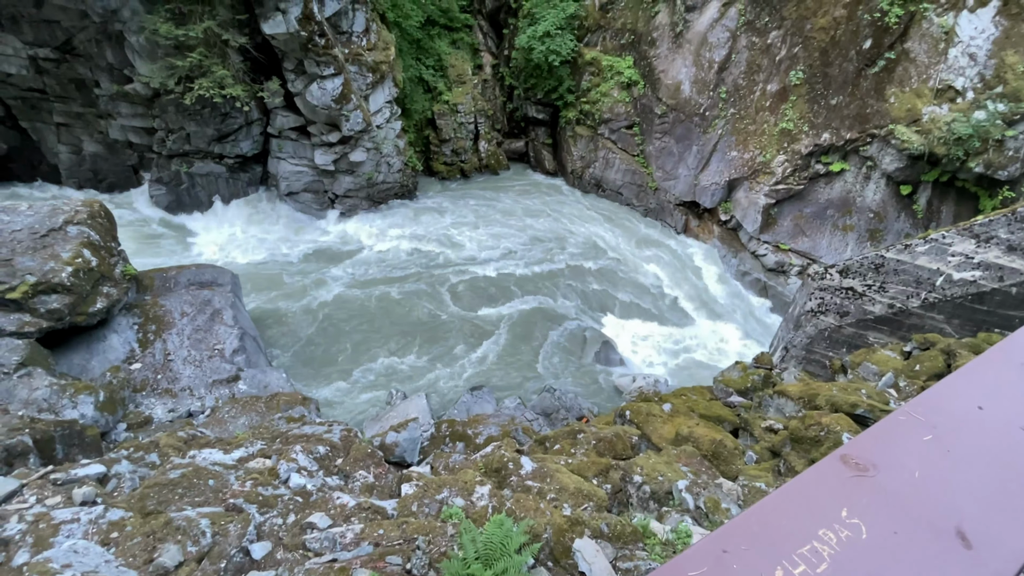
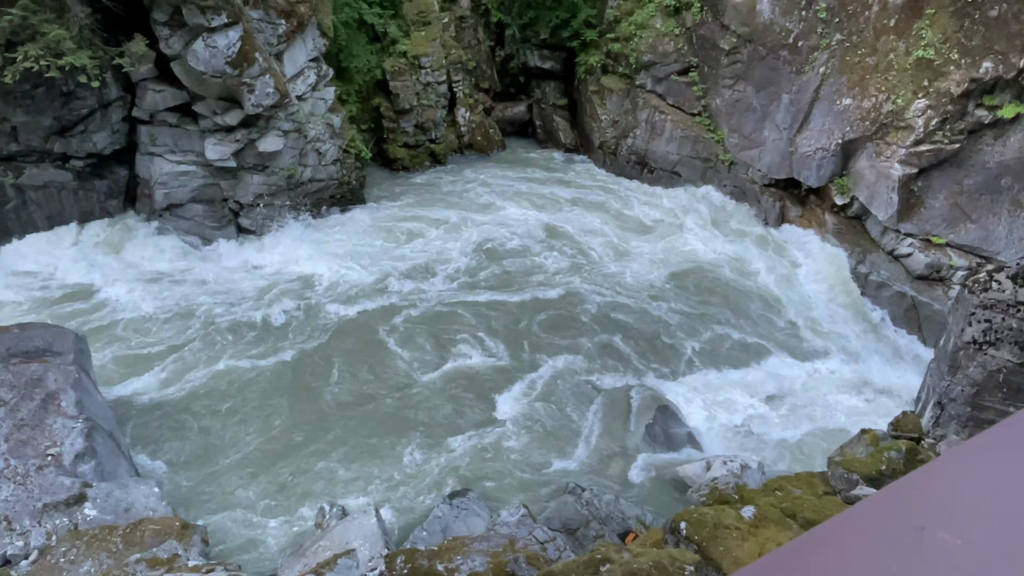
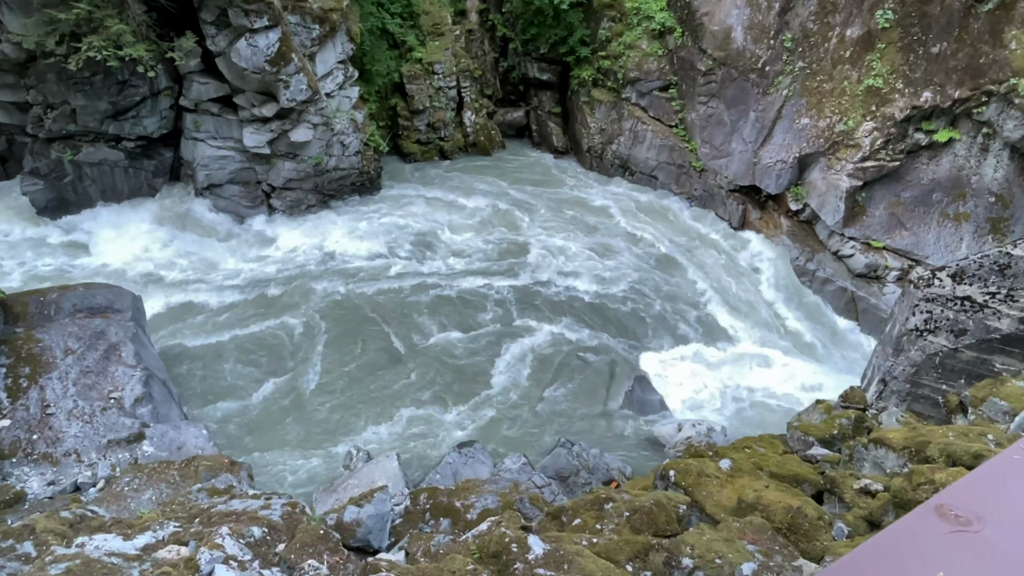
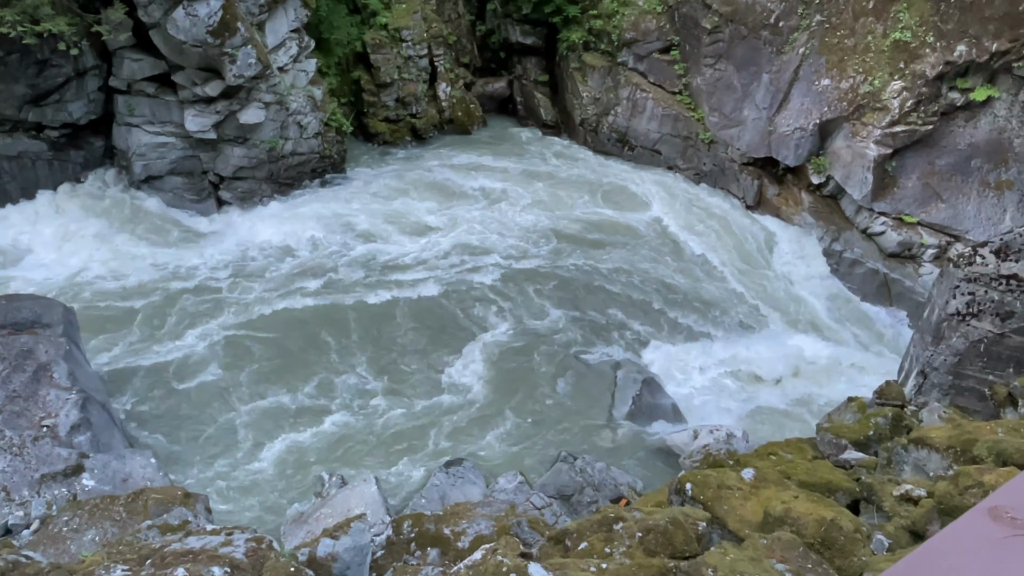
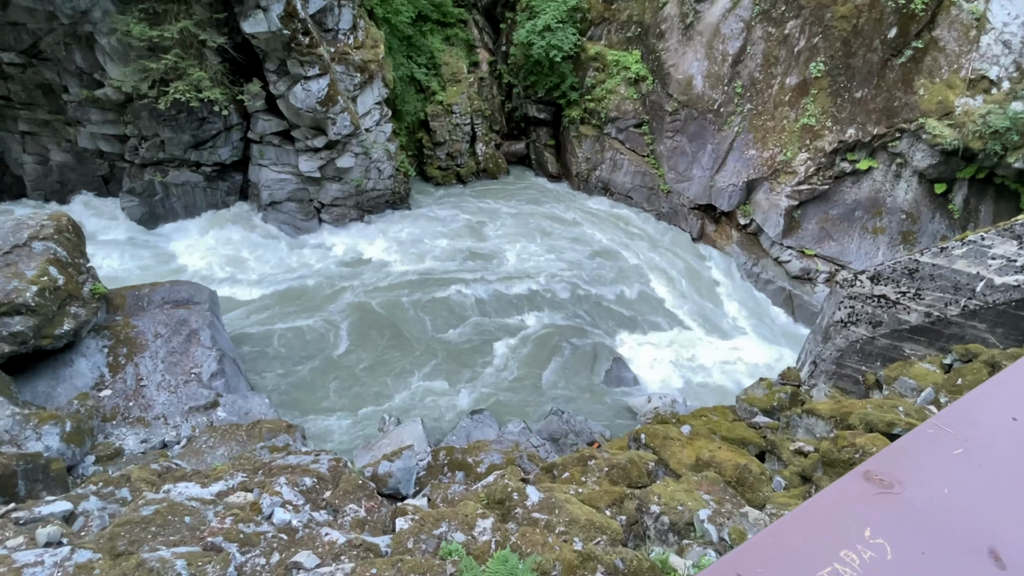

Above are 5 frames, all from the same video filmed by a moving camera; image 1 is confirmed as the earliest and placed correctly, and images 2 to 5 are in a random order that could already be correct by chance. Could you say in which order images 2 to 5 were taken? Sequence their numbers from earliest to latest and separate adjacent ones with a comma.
5, 3, 4, 2
